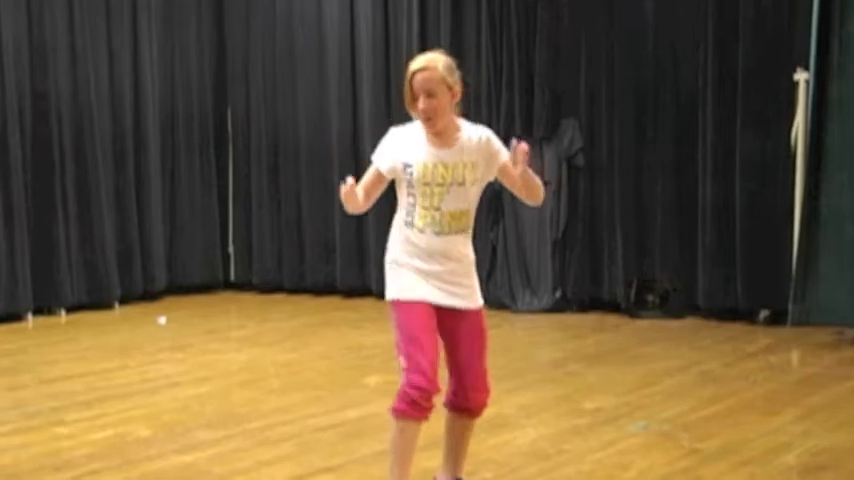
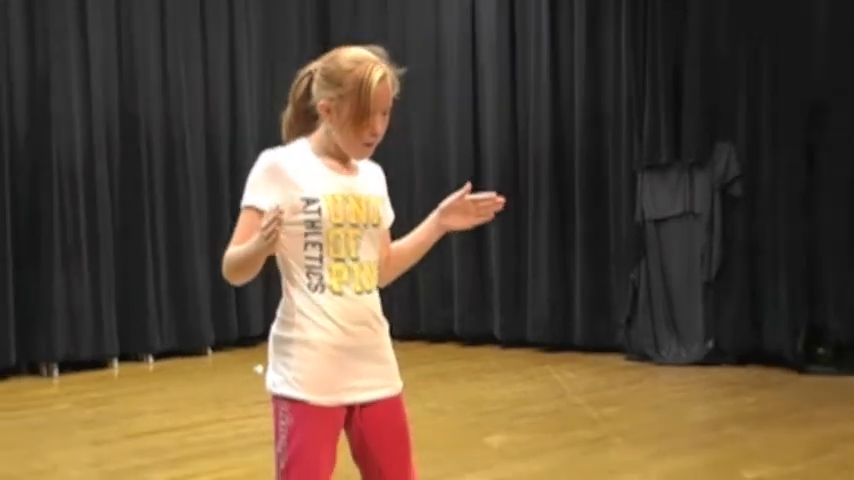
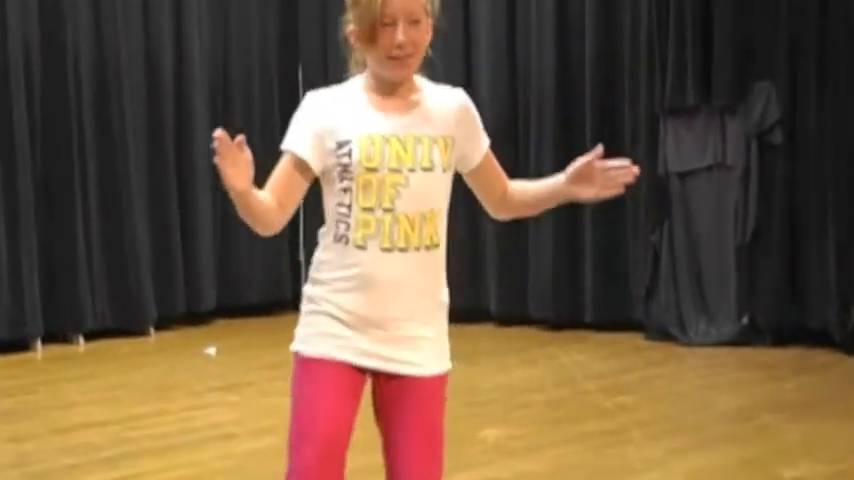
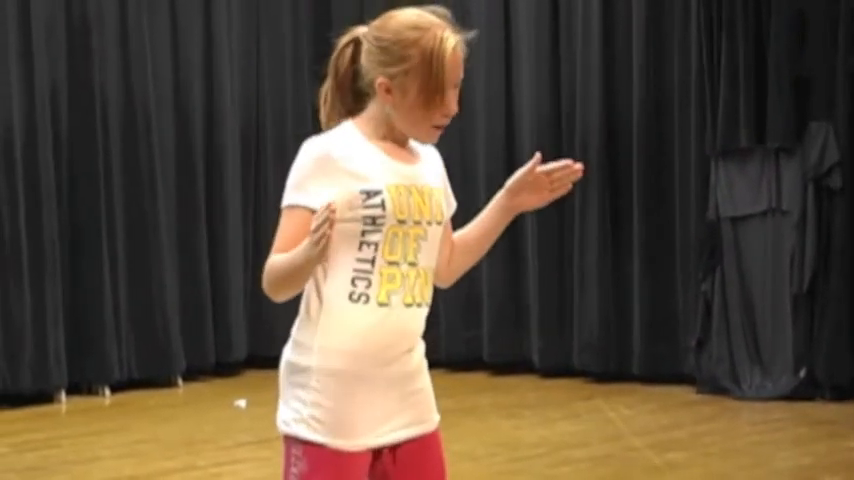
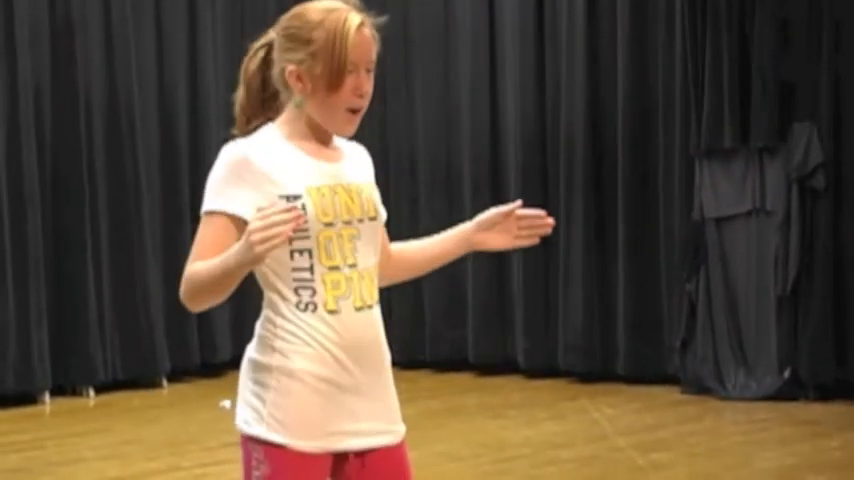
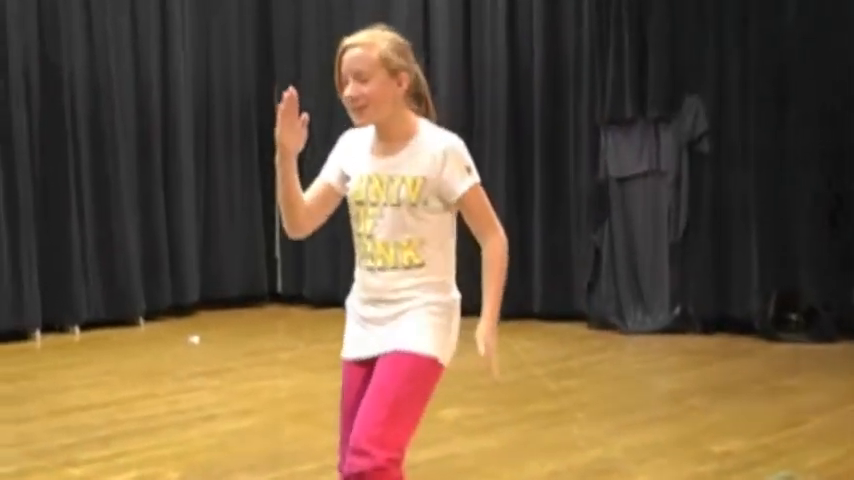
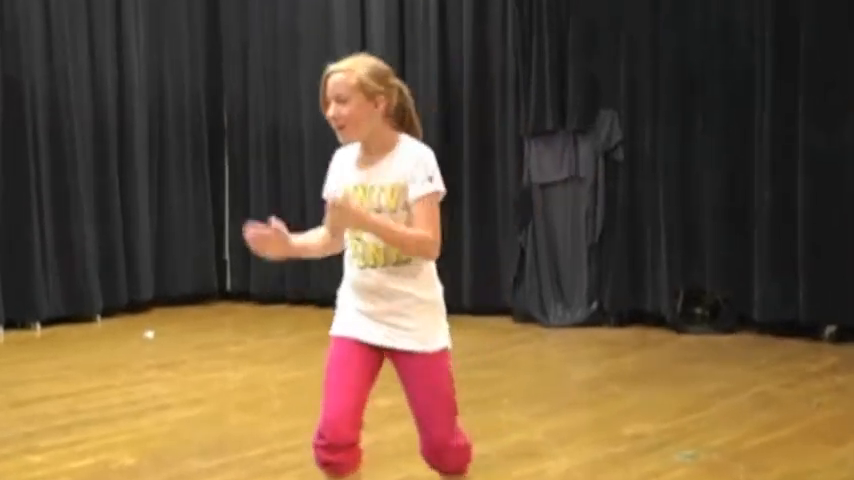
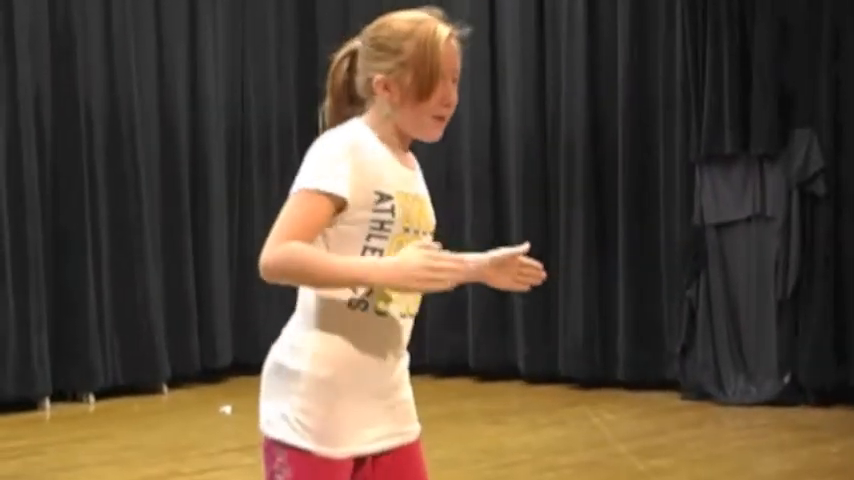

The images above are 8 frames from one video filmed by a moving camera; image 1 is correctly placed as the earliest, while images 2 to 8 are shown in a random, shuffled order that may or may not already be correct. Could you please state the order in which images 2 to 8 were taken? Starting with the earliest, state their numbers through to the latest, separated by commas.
7, 6, 3, 8, 5, 4, 2
